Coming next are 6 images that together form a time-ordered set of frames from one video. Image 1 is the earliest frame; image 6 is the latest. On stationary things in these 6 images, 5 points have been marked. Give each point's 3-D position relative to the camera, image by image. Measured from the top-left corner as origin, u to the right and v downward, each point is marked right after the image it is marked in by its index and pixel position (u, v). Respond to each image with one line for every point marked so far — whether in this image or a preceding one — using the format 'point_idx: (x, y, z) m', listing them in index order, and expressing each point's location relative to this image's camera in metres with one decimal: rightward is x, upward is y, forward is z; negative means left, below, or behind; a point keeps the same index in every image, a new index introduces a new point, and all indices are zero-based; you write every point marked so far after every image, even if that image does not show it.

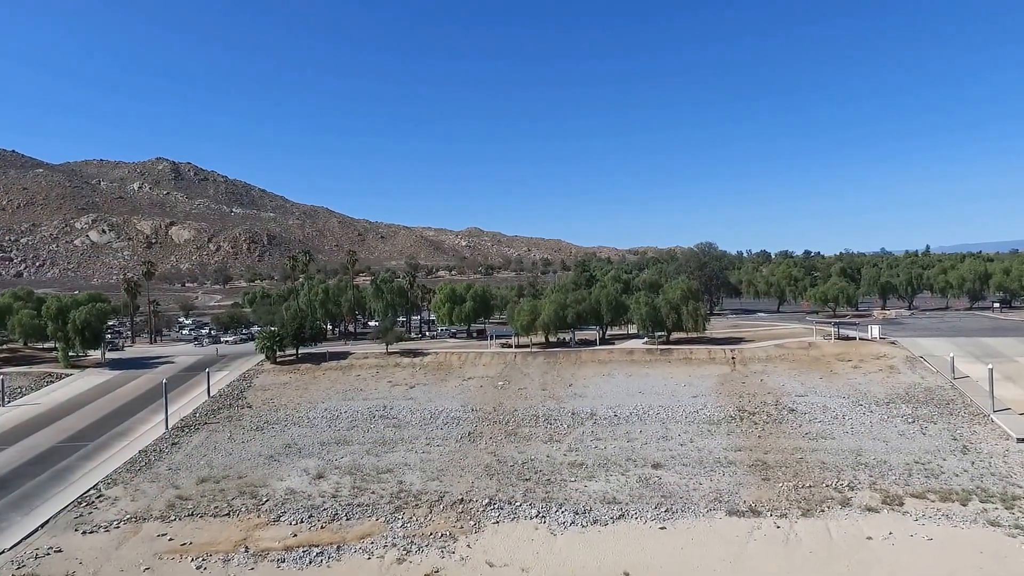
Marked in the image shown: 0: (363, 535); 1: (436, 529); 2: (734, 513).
0: (-4.6, -7.7, +19.1) m
1: (-2.4, -7.6, +19.4) m
2: (+7.1, -7.2, +19.8) m
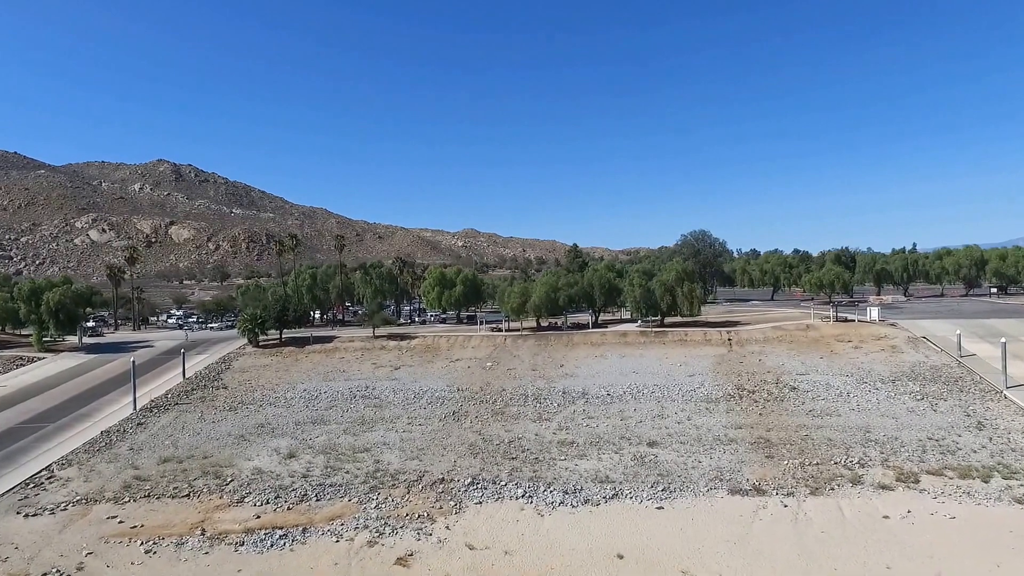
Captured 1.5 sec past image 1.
0: (-5.1, -6.5, +17.5) m
1: (-2.8, -6.4, +17.8) m
2: (+6.6, -6.0, +18.2) m
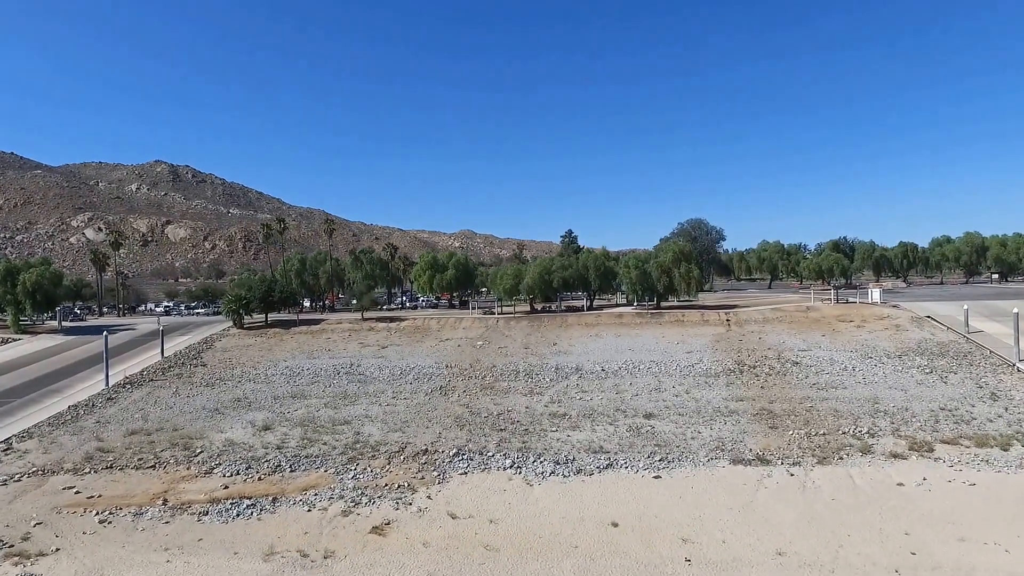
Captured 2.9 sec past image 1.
0: (-5.4, -5.2, +16.2) m
1: (-3.2, -5.2, +16.6) m
2: (+6.3, -4.8, +17.1) m
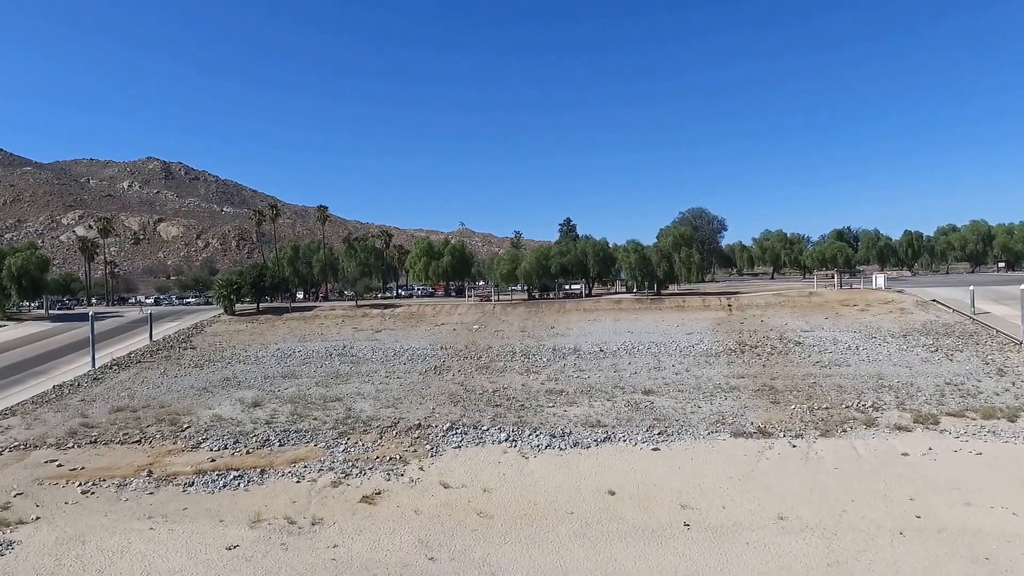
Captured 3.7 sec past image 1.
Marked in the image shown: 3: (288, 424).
0: (-5.6, -4.4, +15.8) m
1: (-3.3, -4.3, +16.2) m
2: (+6.2, -3.9, +16.7) m
3: (-6.6, -4.0, +18.1) m
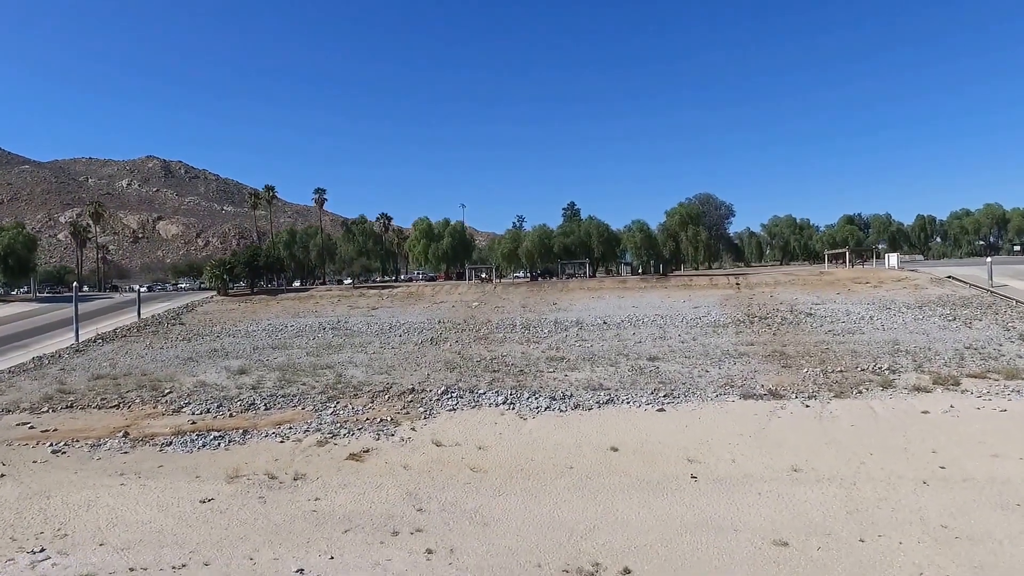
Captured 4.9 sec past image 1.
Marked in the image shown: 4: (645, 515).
0: (-5.6, -3.3, +15.0) m
1: (-3.4, -3.2, +15.4) m
2: (+6.1, -2.8, +15.8) m
3: (-6.6, -2.9, +17.3) m
4: (+2.1, -3.6, +9.7) m
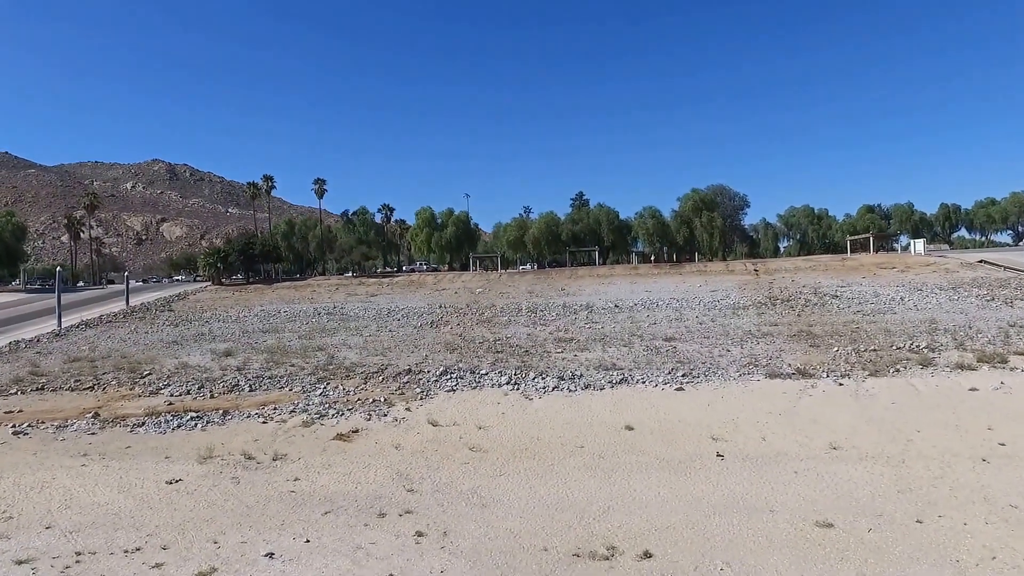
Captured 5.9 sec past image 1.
0: (-5.5, -2.6, +13.8) m
1: (-3.3, -2.5, +14.1) m
2: (+6.2, -2.0, +14.5) m
3: (-6.5, -2.2, +16.1) m
4: (+2.2, -2.8, +8.5) m
